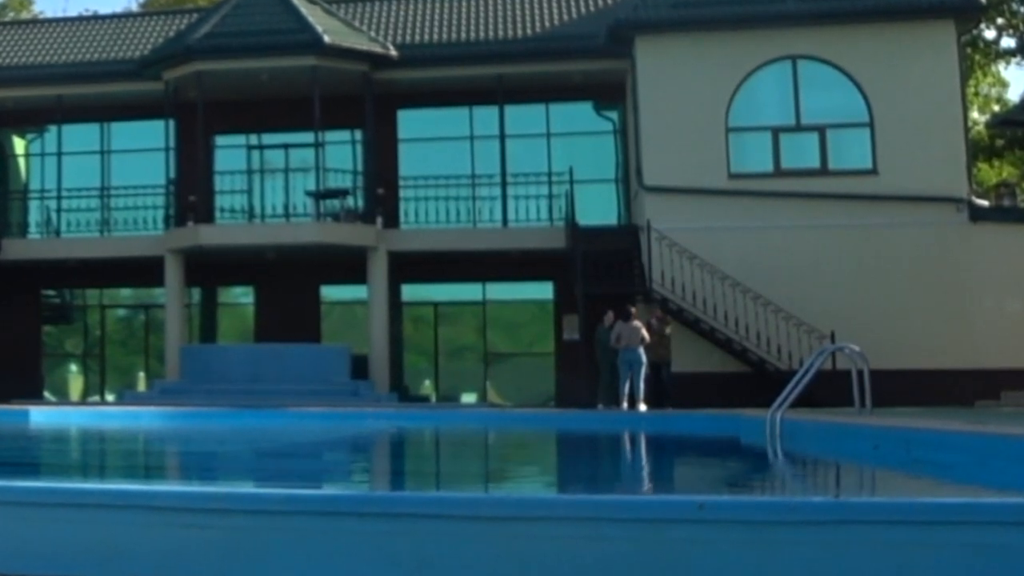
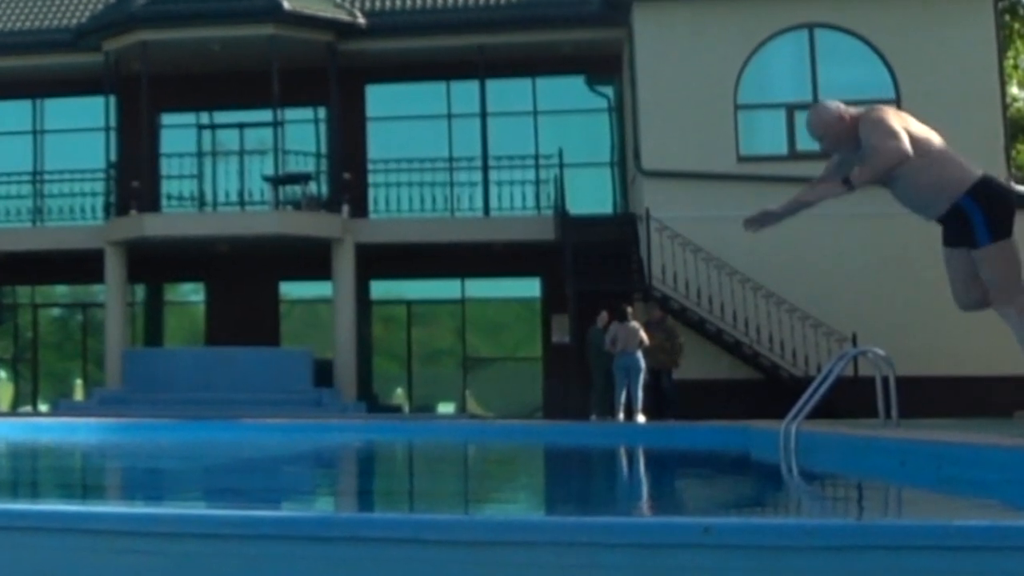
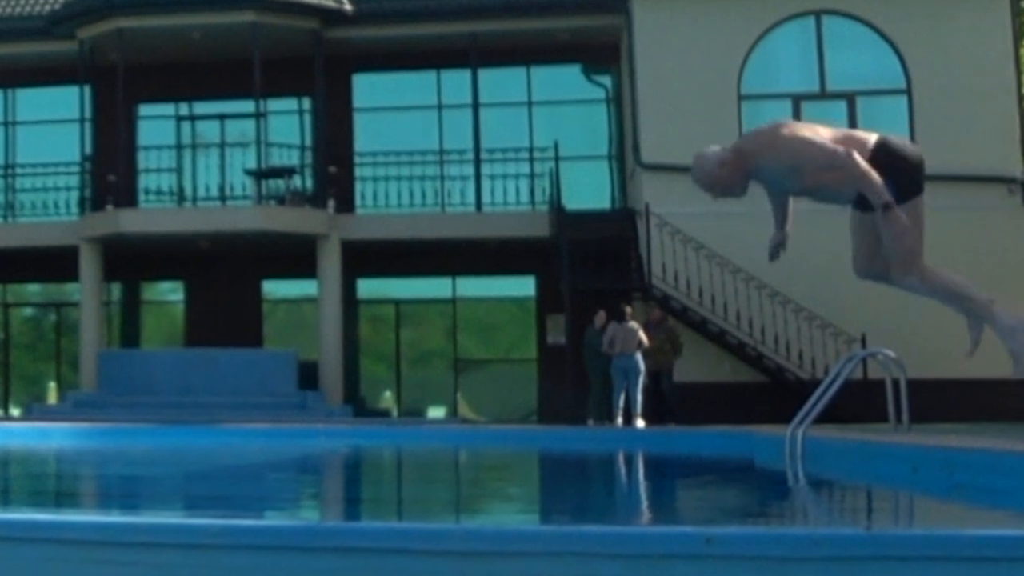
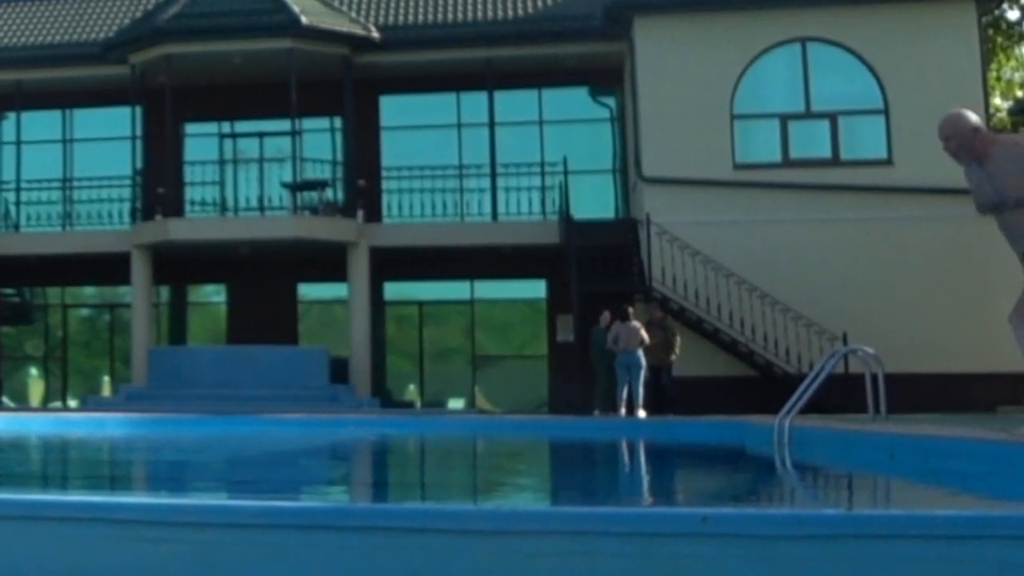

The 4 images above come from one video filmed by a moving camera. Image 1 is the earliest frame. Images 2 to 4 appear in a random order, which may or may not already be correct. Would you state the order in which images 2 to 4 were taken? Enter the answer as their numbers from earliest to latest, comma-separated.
4, 2, 3
